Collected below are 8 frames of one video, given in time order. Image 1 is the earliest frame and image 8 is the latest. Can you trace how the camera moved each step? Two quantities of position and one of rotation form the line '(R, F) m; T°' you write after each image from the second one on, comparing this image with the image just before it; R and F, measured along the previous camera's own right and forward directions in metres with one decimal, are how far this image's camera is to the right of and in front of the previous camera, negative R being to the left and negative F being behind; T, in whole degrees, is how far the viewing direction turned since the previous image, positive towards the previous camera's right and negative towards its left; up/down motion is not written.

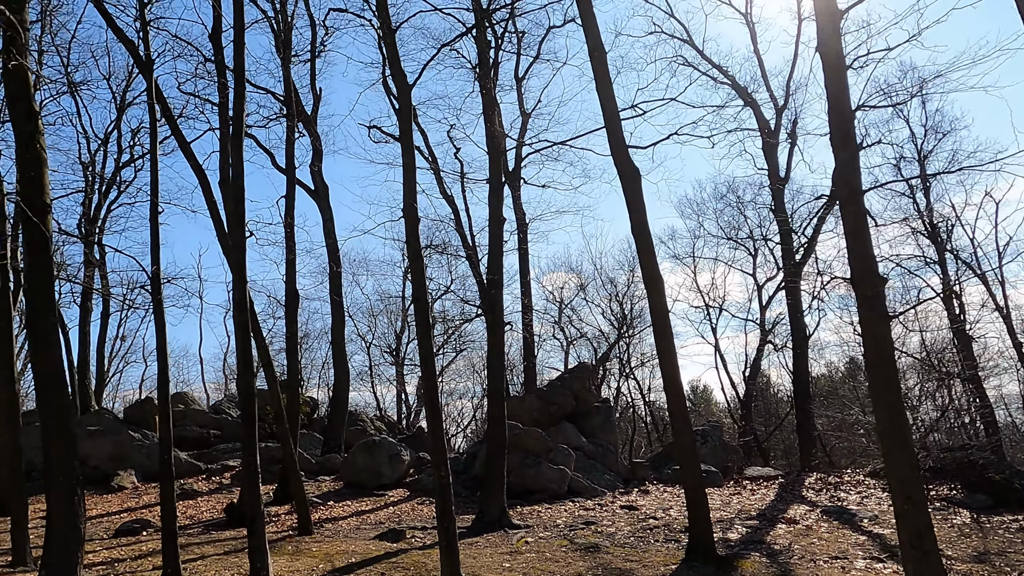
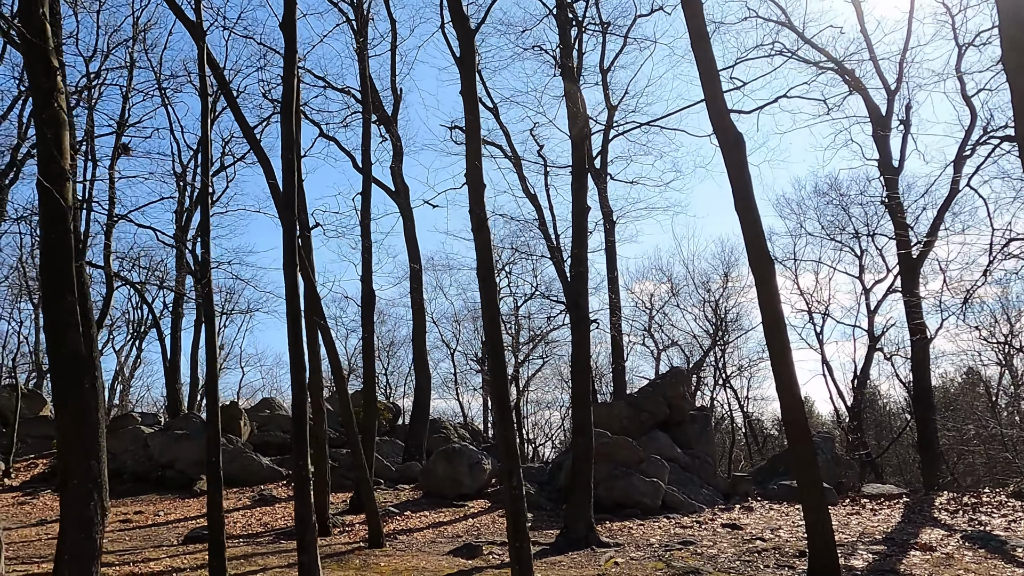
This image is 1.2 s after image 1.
(0.0, +1.1) m; -7°
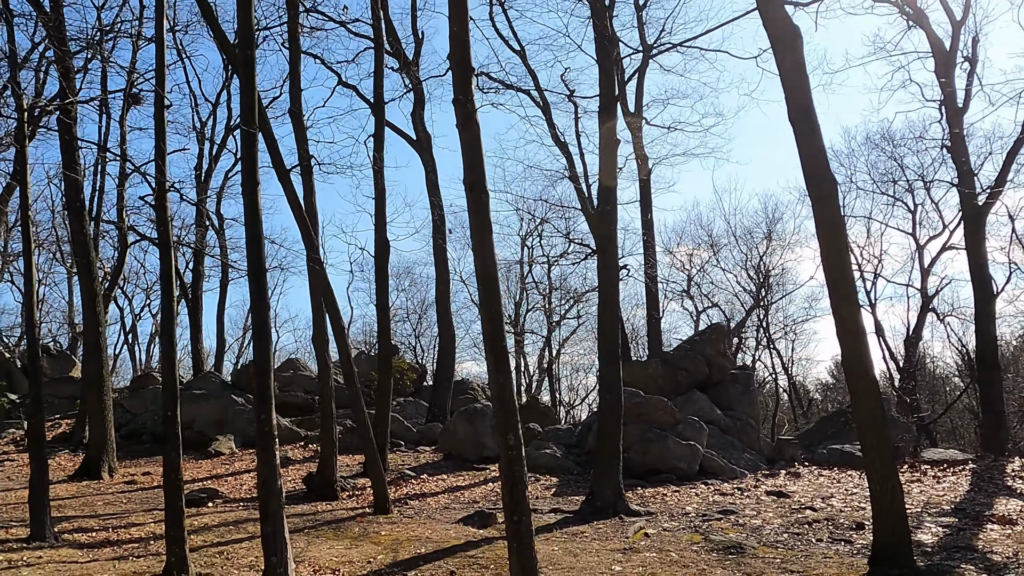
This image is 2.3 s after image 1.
(+0.3, +1.2) m; -3°
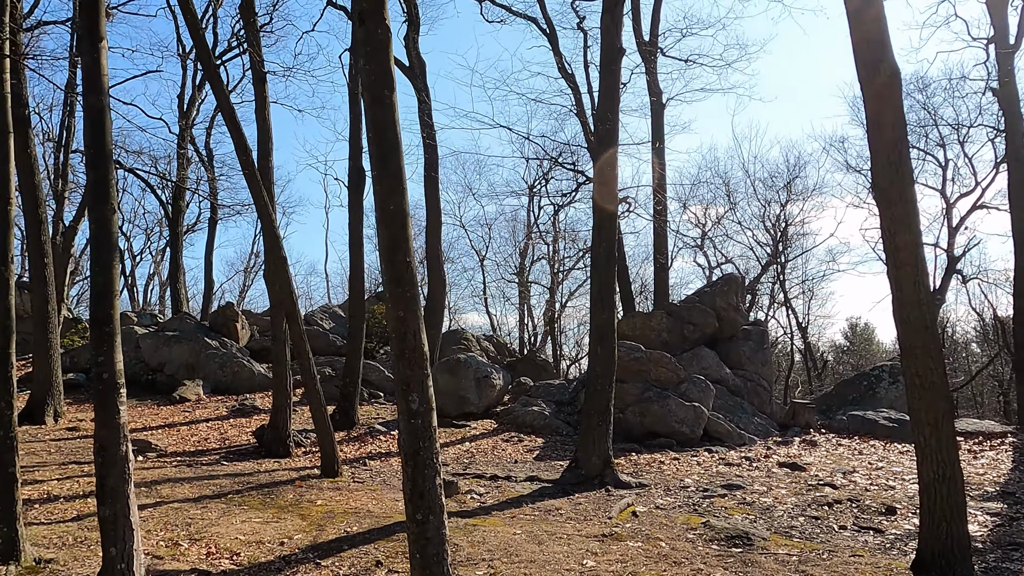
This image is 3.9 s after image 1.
(+0.4, +1.6) m; -1°
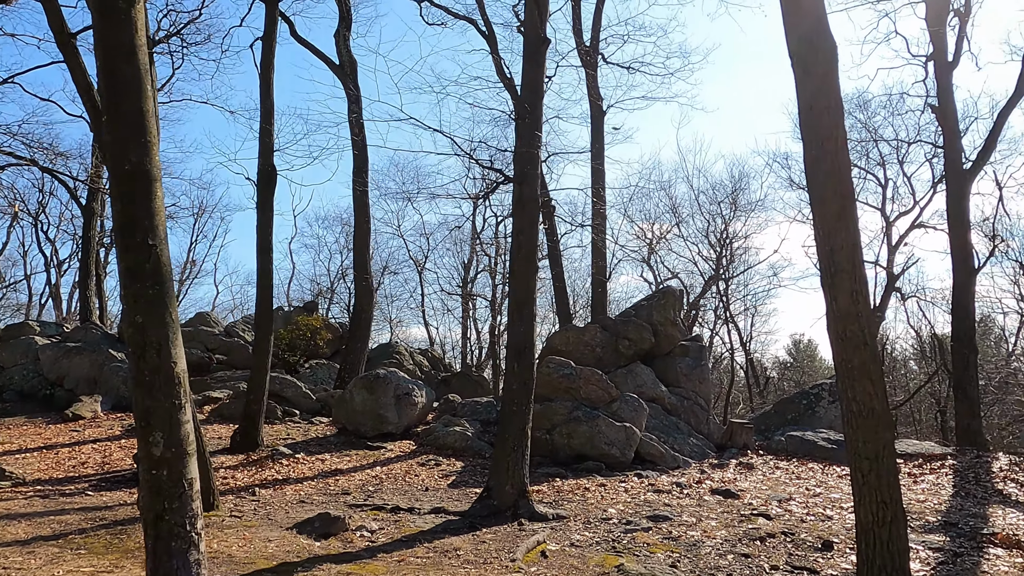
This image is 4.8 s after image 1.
(+0.5, +0.9) m; +4°
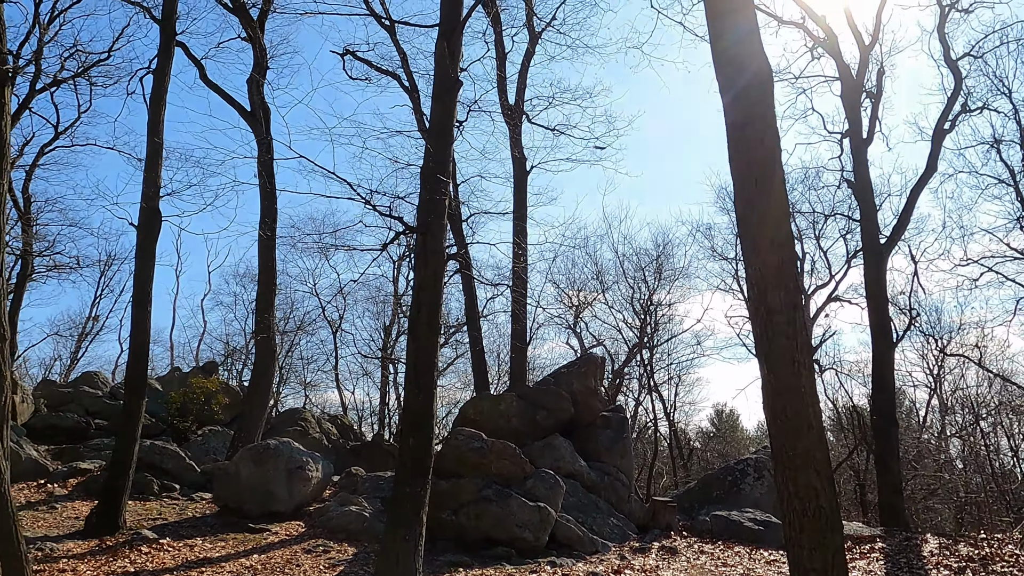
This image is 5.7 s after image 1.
(+0.3, +0.9) m; +5°
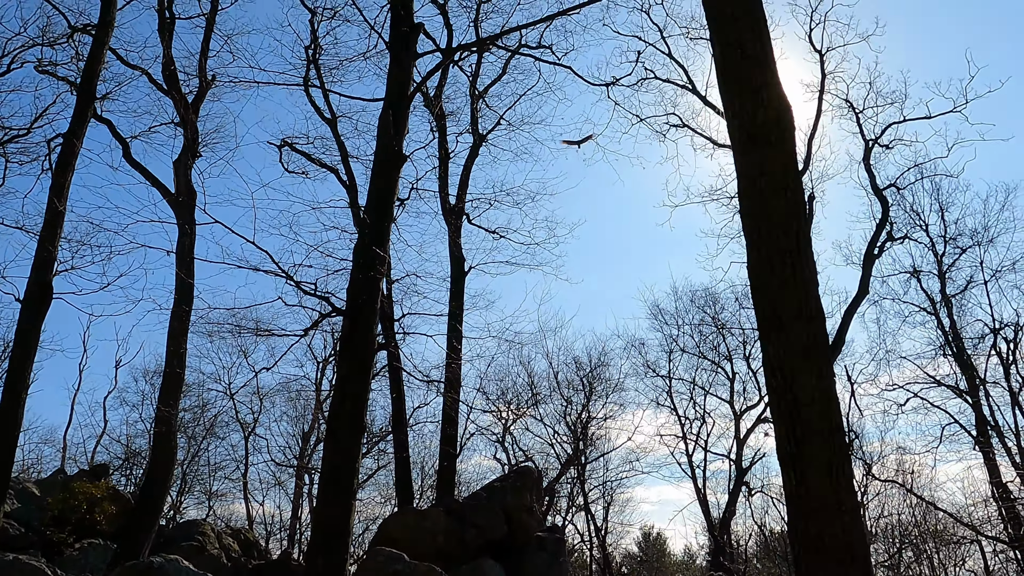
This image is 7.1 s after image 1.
(-0.1, +0.9) m; +5°
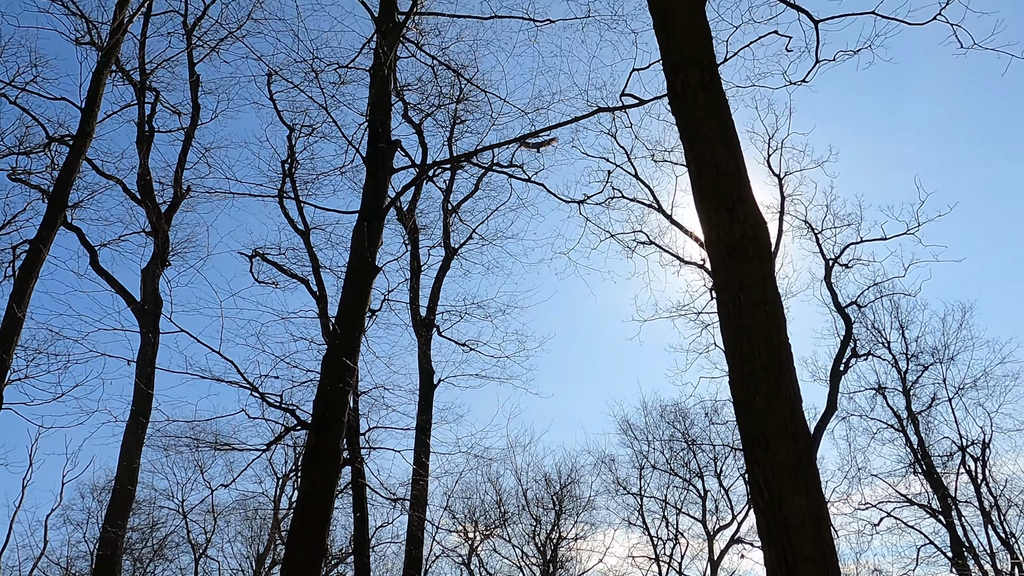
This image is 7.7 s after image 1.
(0.0, +0.1) m; +2°
